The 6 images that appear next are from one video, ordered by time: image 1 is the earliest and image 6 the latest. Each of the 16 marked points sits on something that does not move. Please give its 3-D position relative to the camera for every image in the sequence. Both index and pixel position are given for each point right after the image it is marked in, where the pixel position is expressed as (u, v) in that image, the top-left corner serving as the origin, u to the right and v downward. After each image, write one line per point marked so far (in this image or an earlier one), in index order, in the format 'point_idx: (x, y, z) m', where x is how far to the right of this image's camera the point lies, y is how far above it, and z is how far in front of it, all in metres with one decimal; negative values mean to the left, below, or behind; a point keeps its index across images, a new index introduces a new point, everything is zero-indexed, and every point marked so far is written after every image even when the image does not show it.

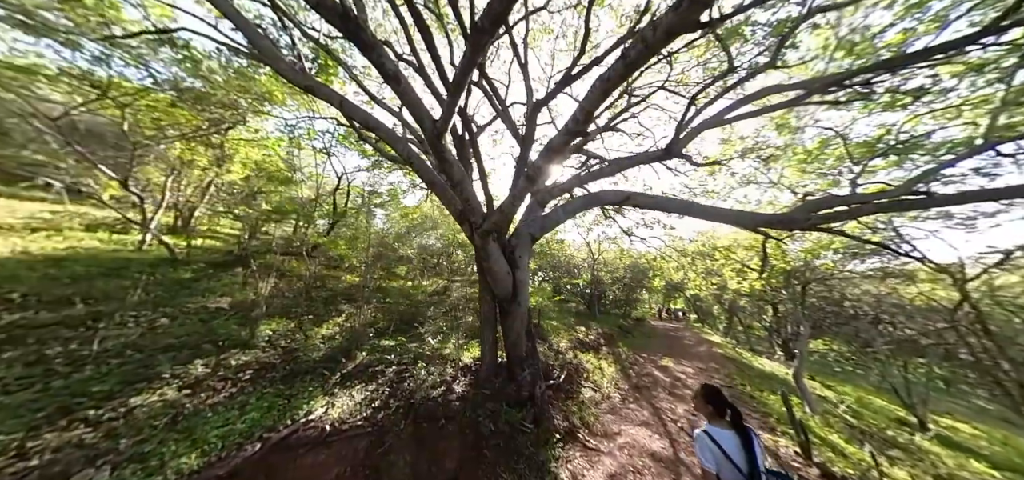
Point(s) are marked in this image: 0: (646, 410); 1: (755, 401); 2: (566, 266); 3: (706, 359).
0: (+2.3, -3.0, +5.0) m
1: (+4.8, -3.6, +5.9) m
2: (+3.0, -1.4, +16.0) m
3: (+6.6, -4.3, +10.3) m
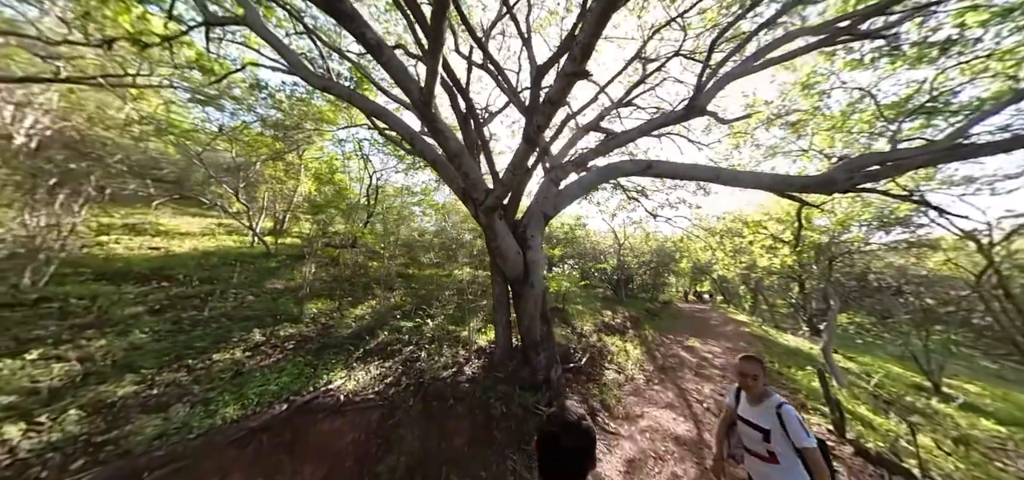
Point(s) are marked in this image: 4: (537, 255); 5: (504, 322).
0: (+2.8, -2.7, +5.2) m
1: (+5.4, -3.1, +5.9) m
2: (+4.3, -0.7, +16.0) m
3: (+7.5, -3.6, +10.2) m
4: (+0.3, 0.0, +3.3) m
5: (-0.1, -1.0, +3.5) m
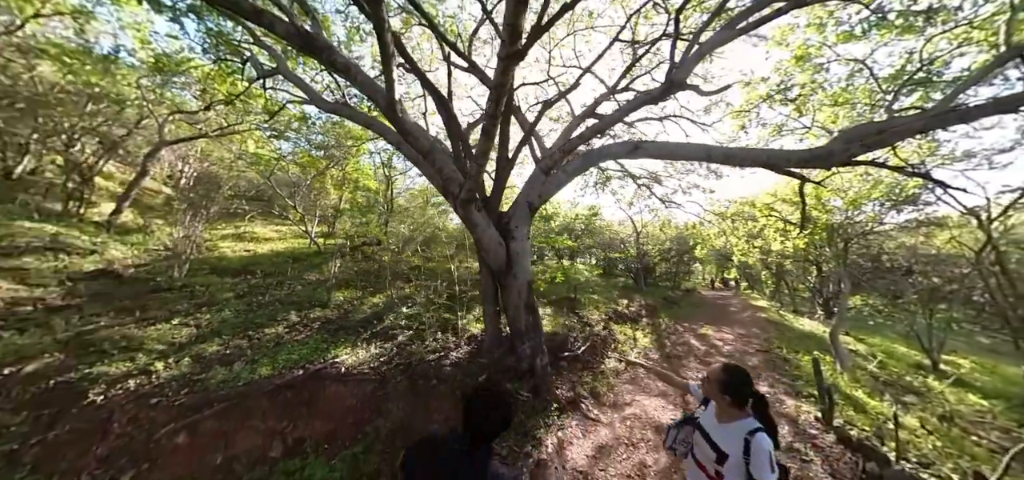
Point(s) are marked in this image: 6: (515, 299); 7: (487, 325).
0: (+2.8, -2.5, +5.3) m
1: (+5.5, -2.7, +5.8) m
2: (+5.2, -0.1, +15.9) m
3: (+8.0, -3.1, +9.8) m
4: (+0.1, 0.0, +3.6) m
5: (-0.3, -0.9, +3.8) m
6: (0.0, -0.7, +3.5) m
7: (-0.4, -1.1, +3.9) m
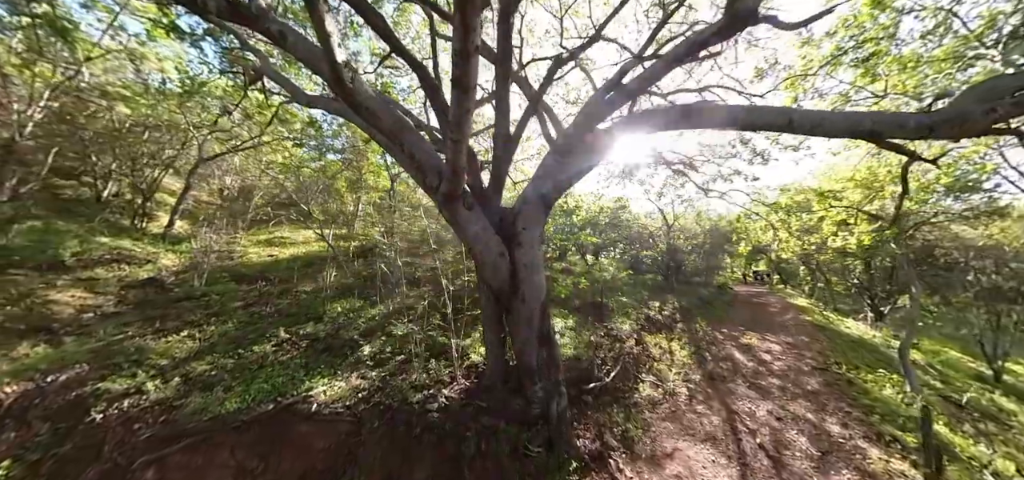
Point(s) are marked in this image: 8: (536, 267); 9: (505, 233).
0: (+3.1, -2.5, +4.4) m
1: (+5.7, -2.7, +4.7) m
2: (+6.2, +0.1, +14.7) m
3: (+8.6, -2.9, +8.5) m
4: (+0.1, -0.1, +2.8) m
5: (-0.2, -1.1, +3.1) m
6: (+0.1, -0.9, +2.8) m
7: (-0.3, -1.2, +3.2) m
8: (+0.2, -0.3, +2.8) m
9: (-0.1, +0.1, +3.0) m
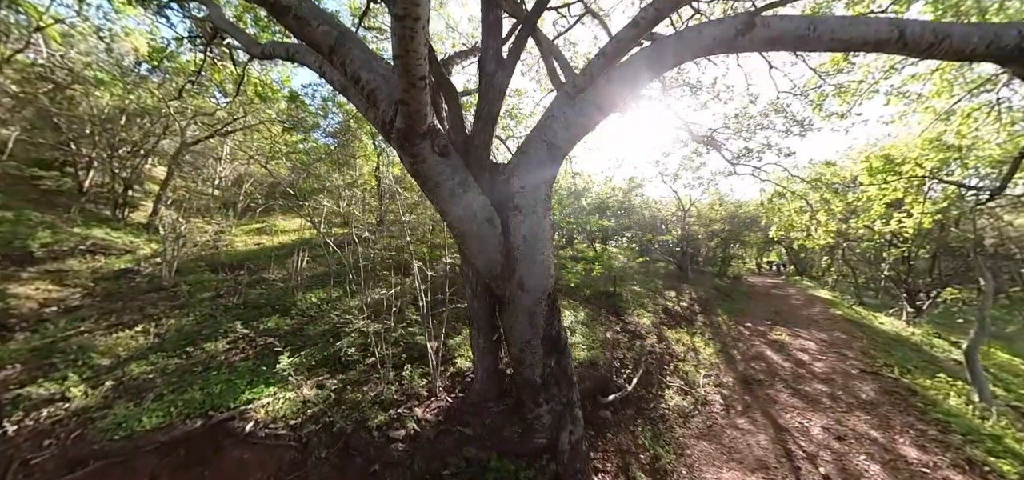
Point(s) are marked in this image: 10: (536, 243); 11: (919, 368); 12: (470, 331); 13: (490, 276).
0: (+3.1, -2.3, +3.6) m
1: (+5.7, -2.4, +3.8) m
2: (+6.4, +0.8, +13.7) m
3: (+8.6, -2.5, +7.6) m
4: (+0.1, +0.1, +2.0) m
5: (-0.2, -0.8, +2.3) m
6: (0.0, -0.6, +2.0) m
7: (-0.3, -1.0, +2.4) m
8: (+0.2, 0.0, +2.0) m
9: (-0.1, +0.3, +2.2) m
10: (+0.1, 0.0, +2.0) m
11: (+8.1, -2.6, +5.9) m
12: (-0.4, -0.7, +2.4) m
13: (-0.2, -0.3, +2.1) m
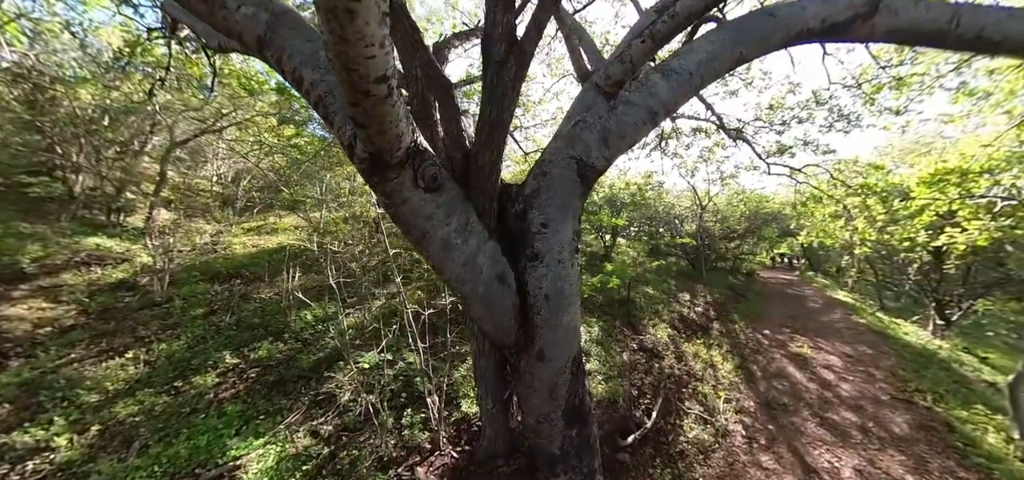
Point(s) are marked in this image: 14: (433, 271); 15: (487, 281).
0: (+3.2, -2.6, +3.4) m
1: (+5.9, -2.8, +3.6) m
2: (+6.9, +0.9, +13.2) m
3: (+8.9, -2.7, +7.3) m
4: (+0.2, -0.3, +1.7) m
5: (-0.1, -1.1, +2.1) m
6: (+0.2, -1.0, +1.8) m
7: (-0.2, -1.3, +2.2) m
8: (+0.3, -0.4, +1.7) m
9: (0.0, 0.0, +1.9) m
10: (+0.3, -0.4, +1.7) m
11: (+8.3, -2.9, +5.6) m
12: (-0.2, -1.0, +2.2) m
13: (0.0, -0.6, +1.8) m
14: (-0.4, -0.2, +1.7) m
15: (-0.1, -0.2, +1.6) m
